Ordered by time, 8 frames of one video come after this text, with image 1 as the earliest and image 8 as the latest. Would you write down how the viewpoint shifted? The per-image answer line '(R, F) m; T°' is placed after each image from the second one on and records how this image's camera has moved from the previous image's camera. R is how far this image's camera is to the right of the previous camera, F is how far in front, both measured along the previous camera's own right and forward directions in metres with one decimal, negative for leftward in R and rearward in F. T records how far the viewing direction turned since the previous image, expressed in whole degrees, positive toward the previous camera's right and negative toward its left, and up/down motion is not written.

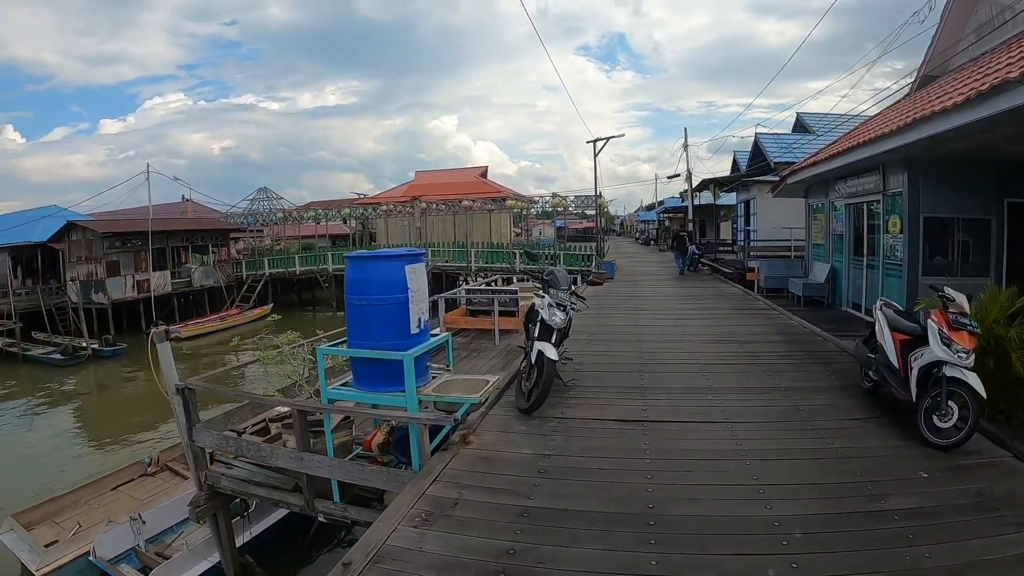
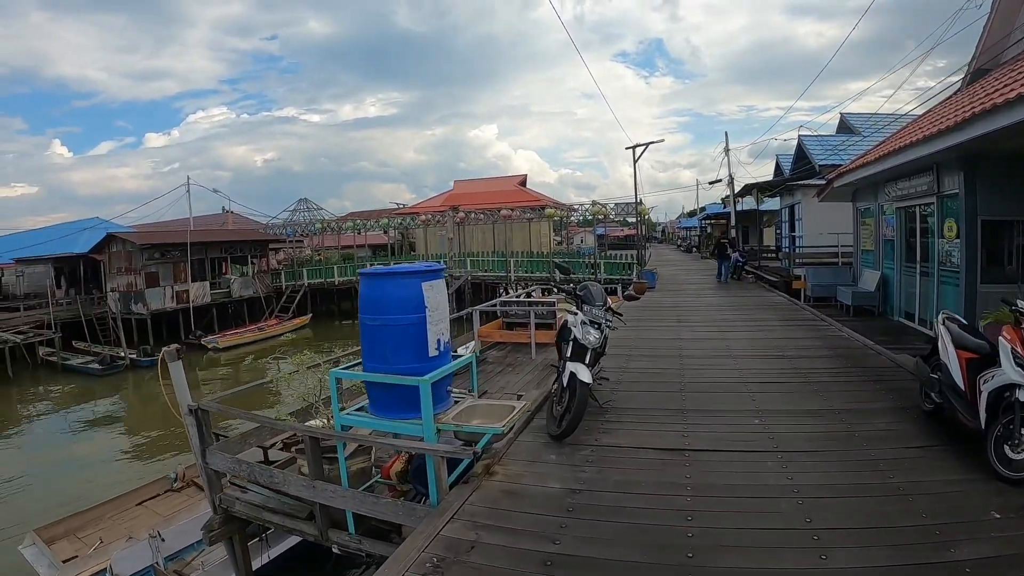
(0.0, +0.3) m; -3°
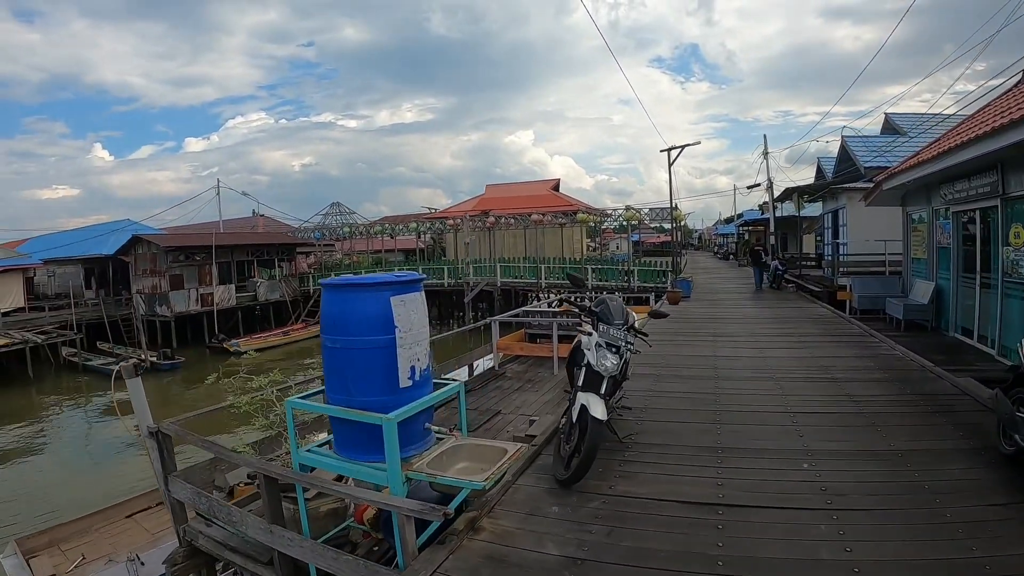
(+0.2, +0.5) m; -3°
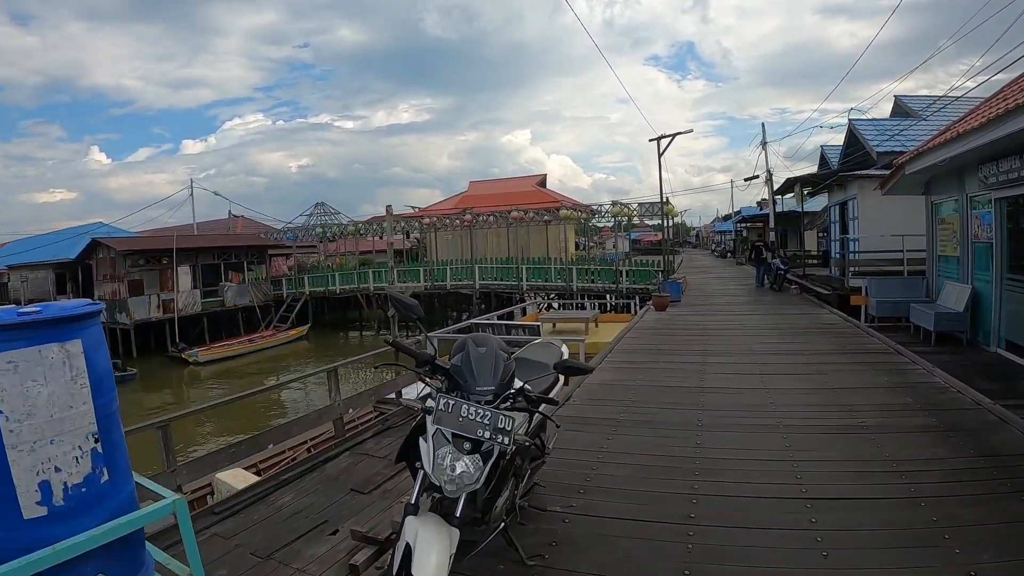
(+0.6, +1.4) m; 0°
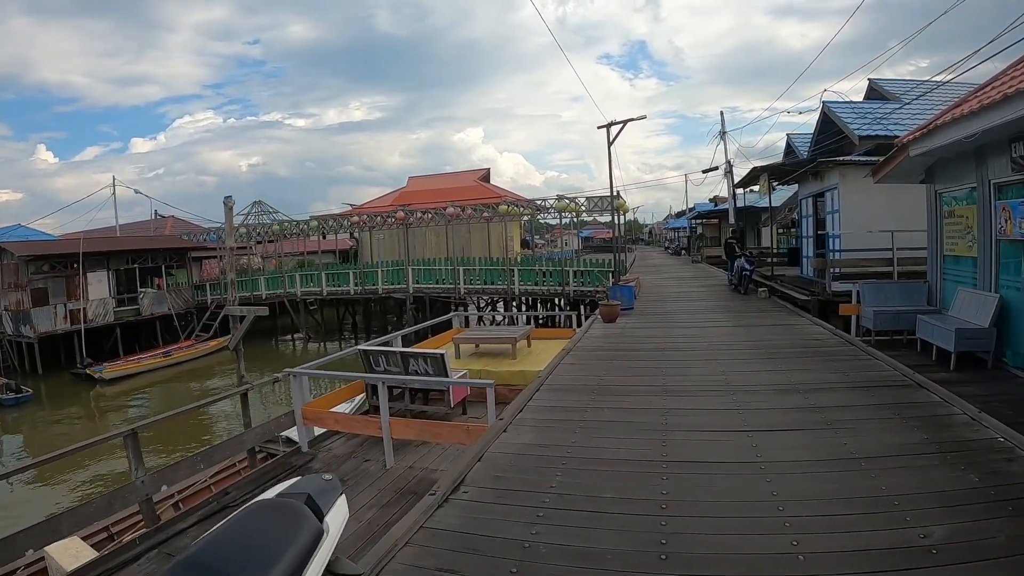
(+0.5, +1.7) m; +4°
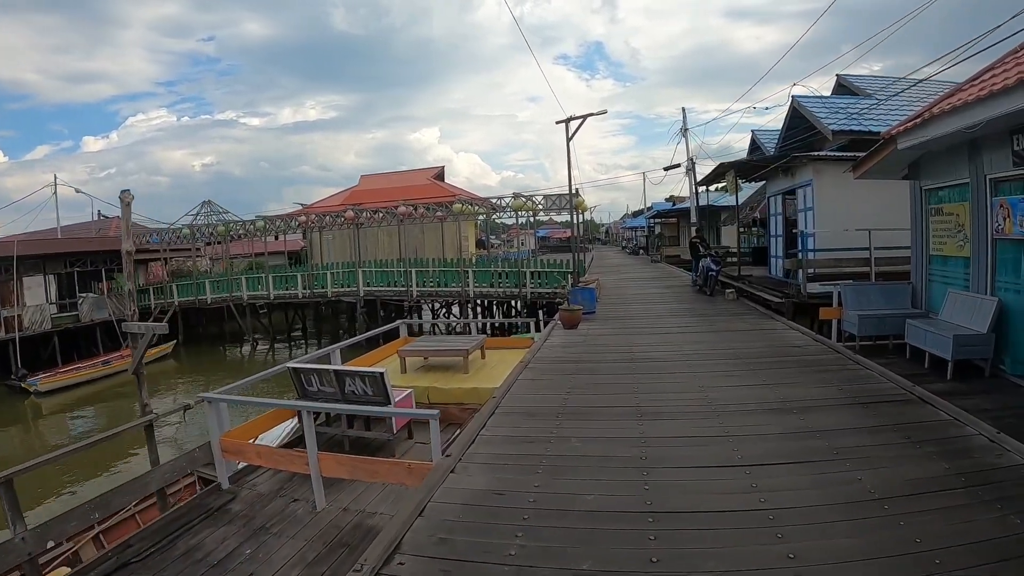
(+0.1, +0.7) m; +4°
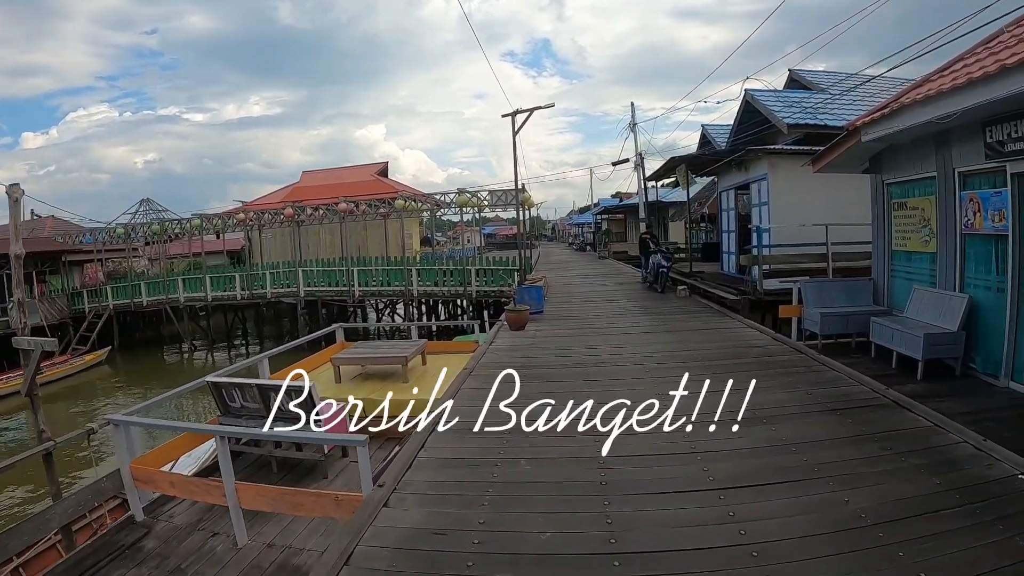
(0.0, +0.5) m; +5°
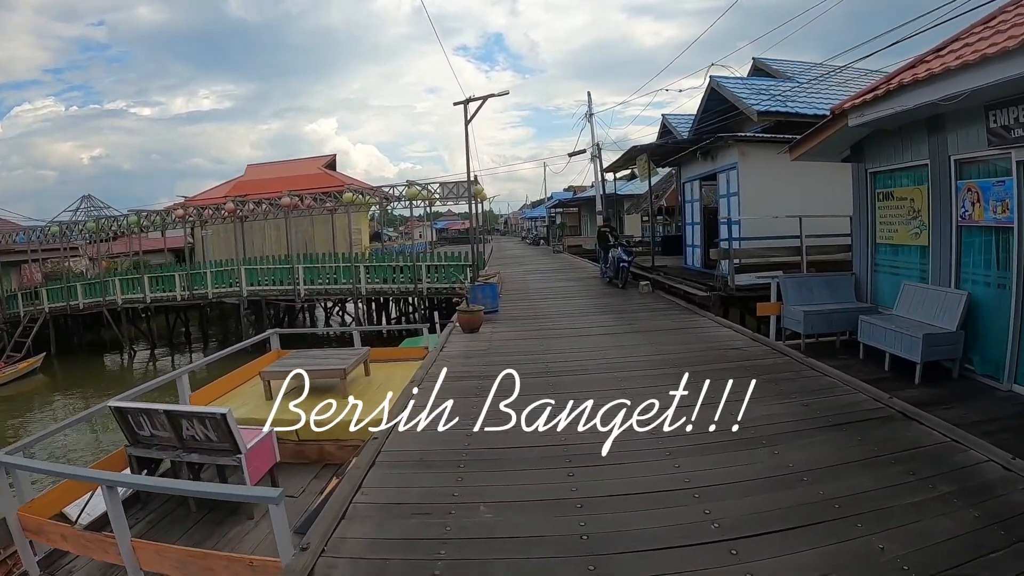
(0.0, +0.6) m; +4°
